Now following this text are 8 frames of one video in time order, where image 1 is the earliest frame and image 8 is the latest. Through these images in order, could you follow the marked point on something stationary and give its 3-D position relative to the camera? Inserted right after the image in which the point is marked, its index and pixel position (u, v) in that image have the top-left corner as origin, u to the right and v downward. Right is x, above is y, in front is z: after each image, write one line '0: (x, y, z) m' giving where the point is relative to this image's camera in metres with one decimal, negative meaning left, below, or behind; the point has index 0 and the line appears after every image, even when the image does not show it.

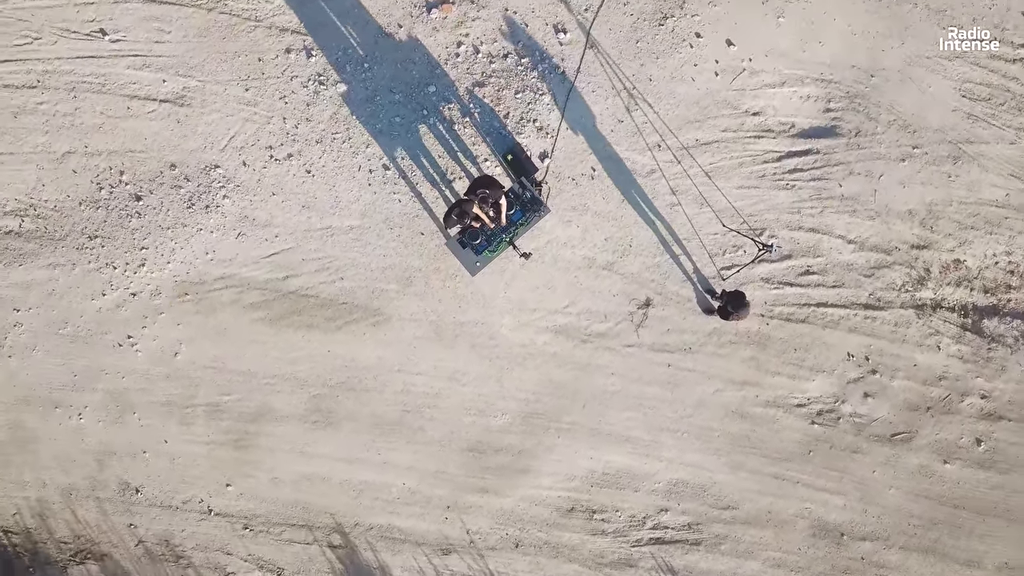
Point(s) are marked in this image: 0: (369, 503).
0: (-2.4, -3.5, +9.9) m
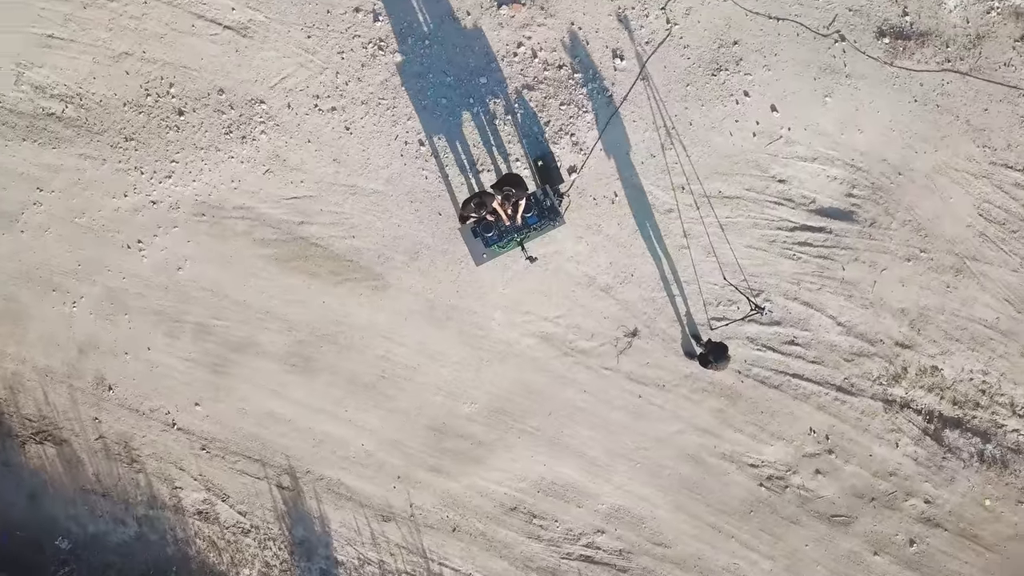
0: (-3.2, -2.8, +10.2) m
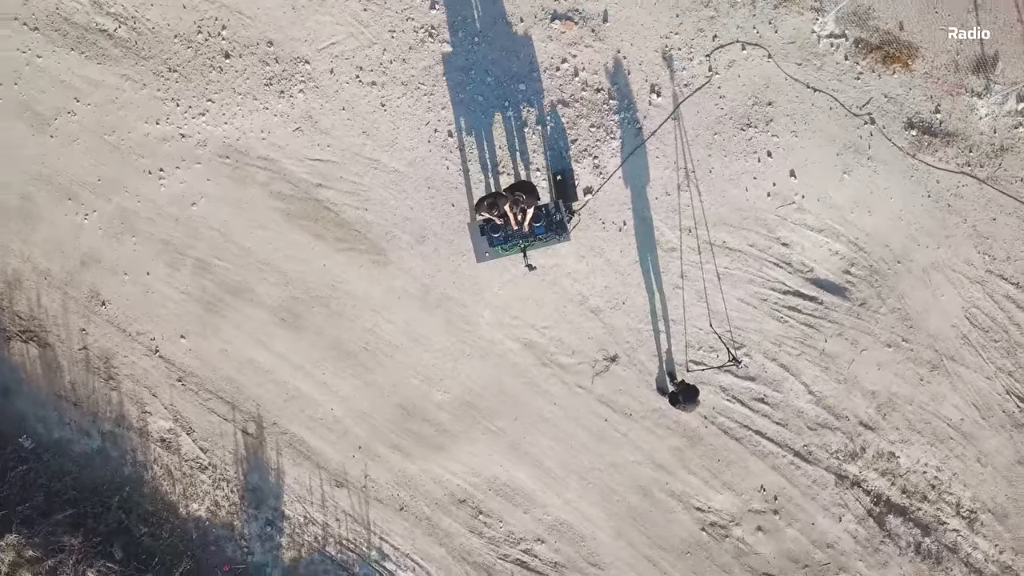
0: (-3.8, -2.1, +10.5) m
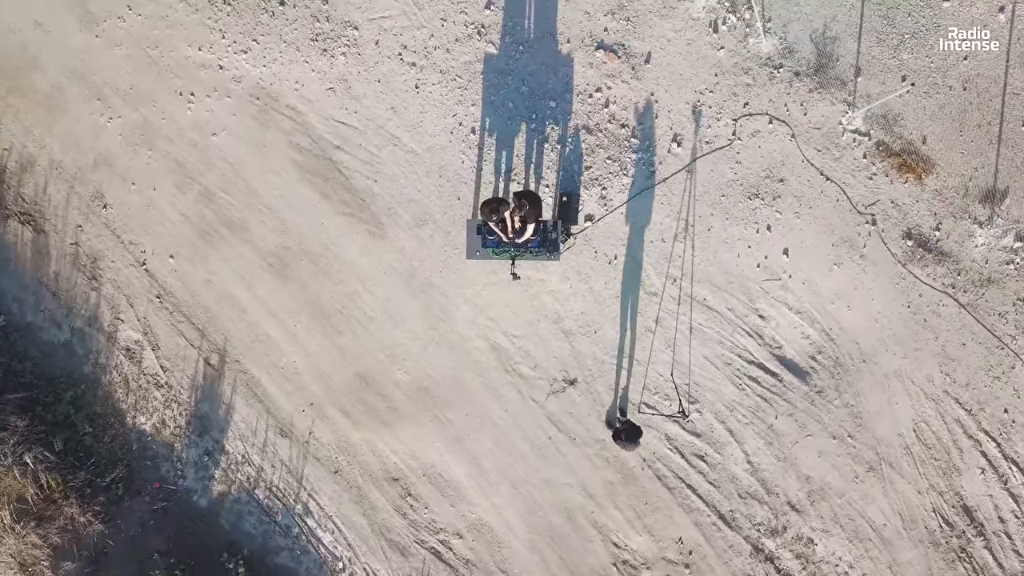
0: (-4.5, -1.2, +10.8) m
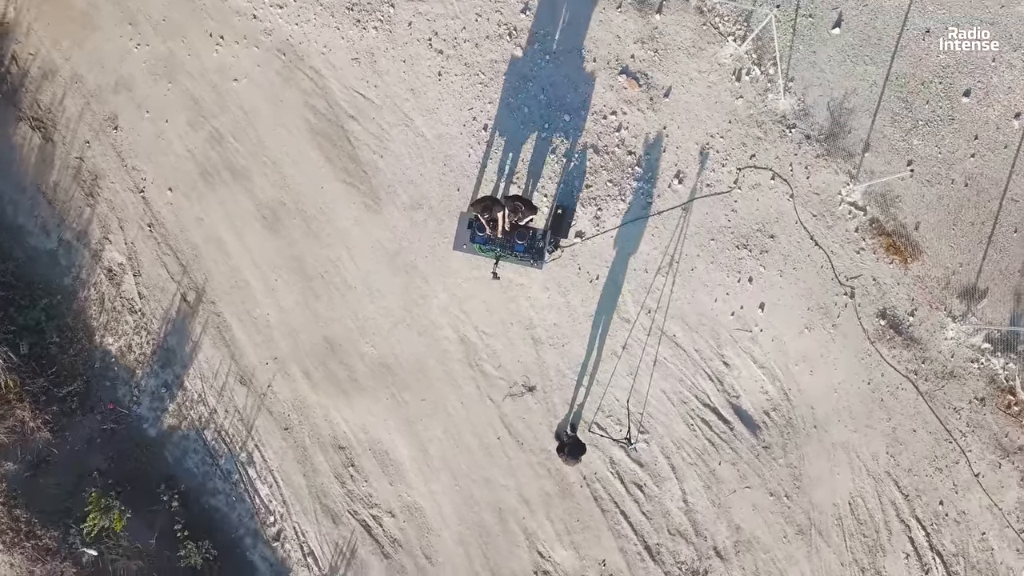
0: (-5.1, -0.2, +11.0) m
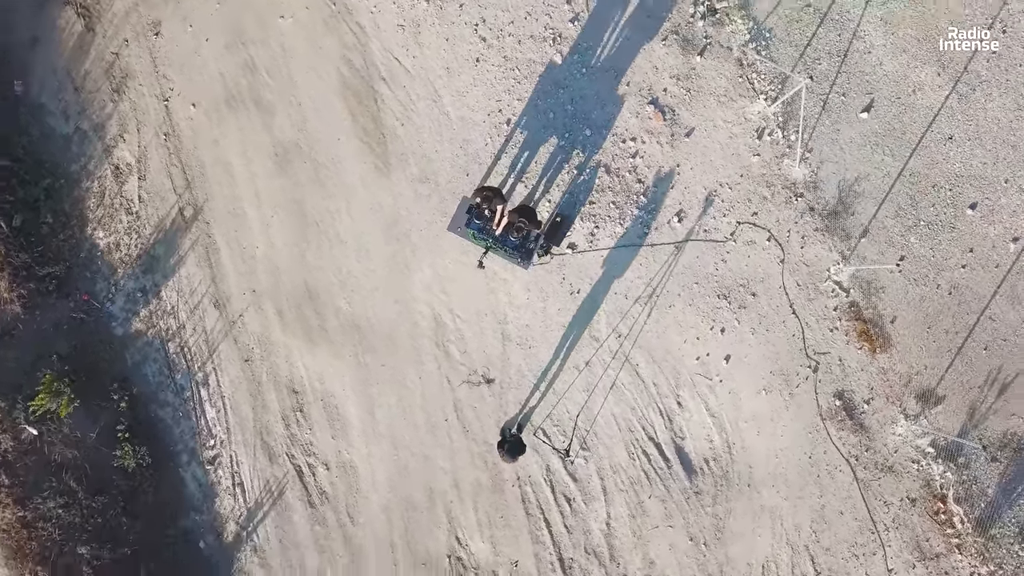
0: (-5.3, +1.2, +11.2) m
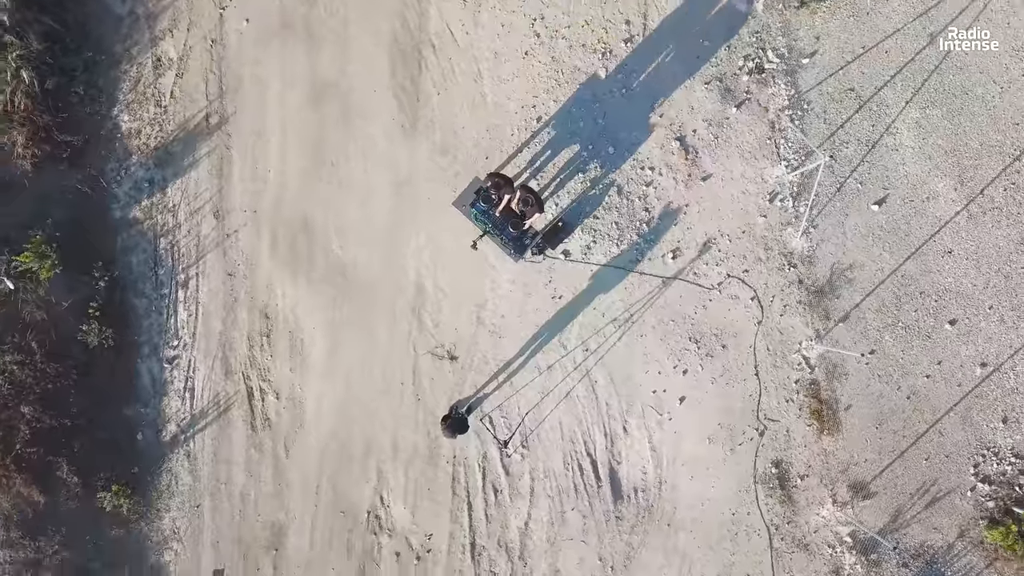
0: (-5.0, +2.8, +11.5) m
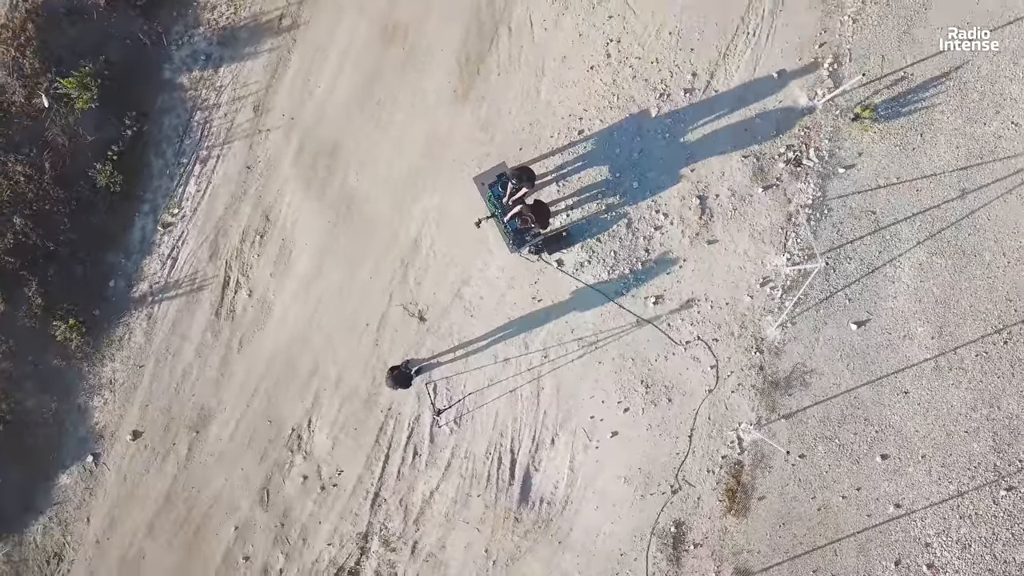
0: (-4.0, +4.6, +11.9) m
